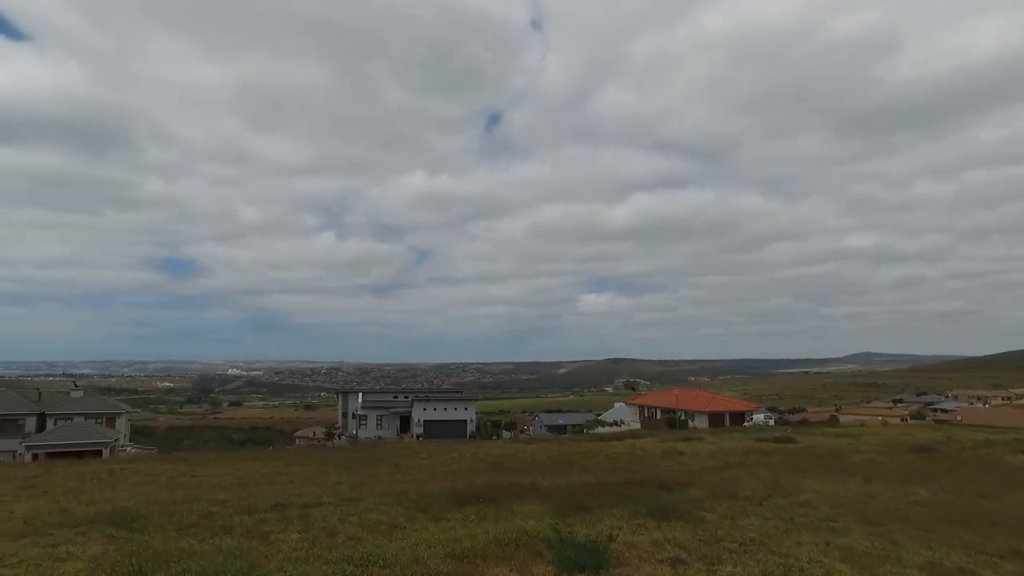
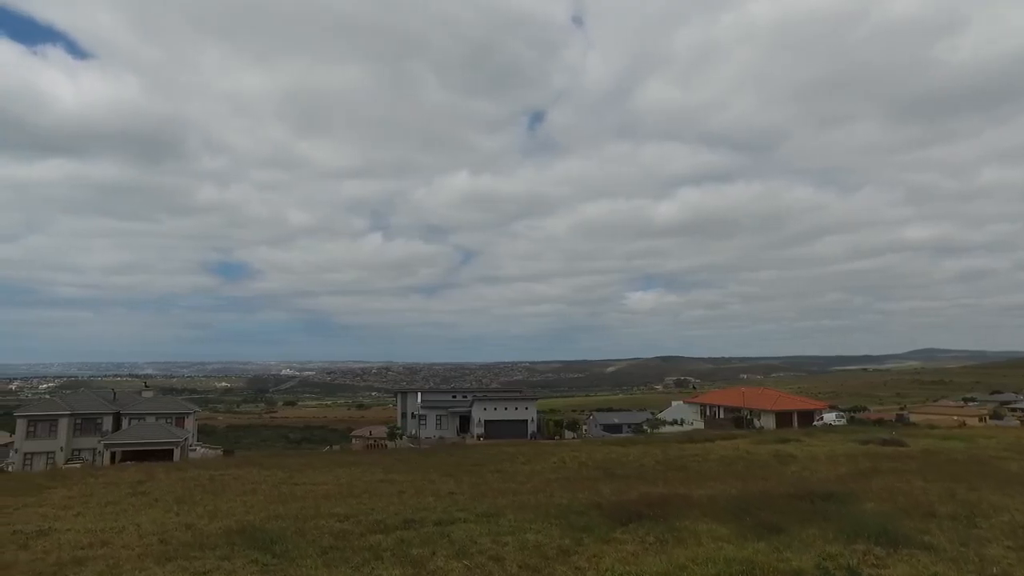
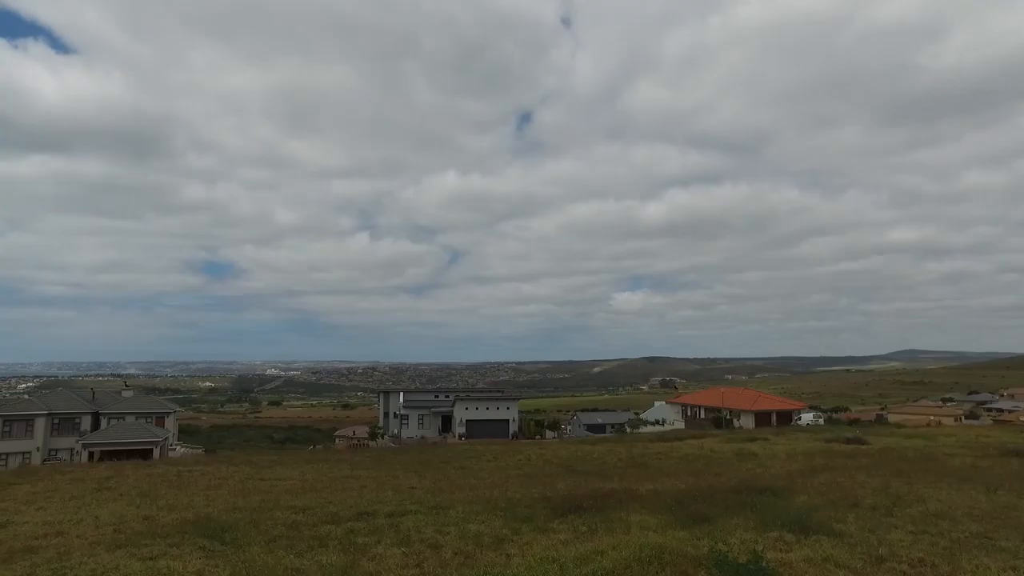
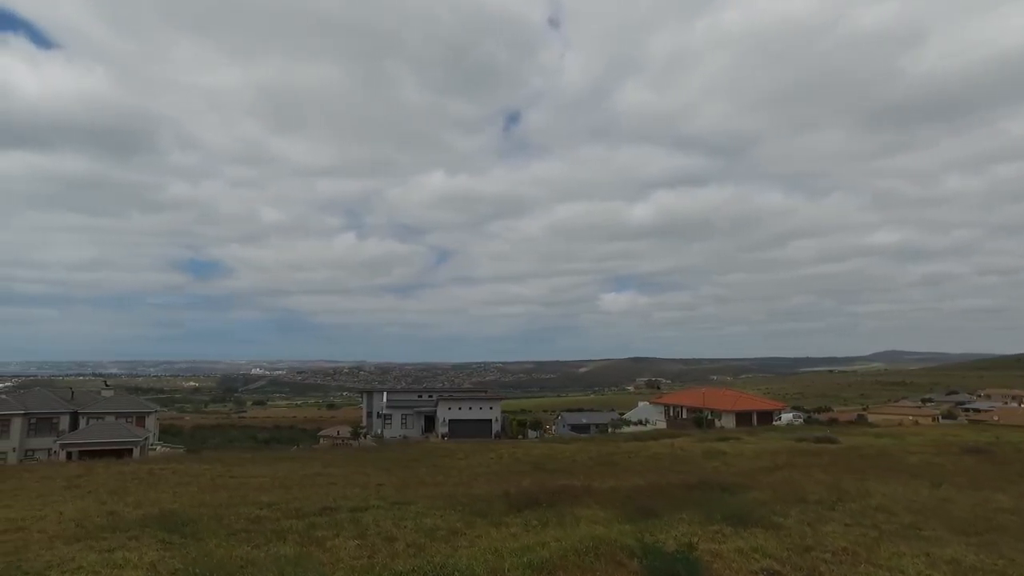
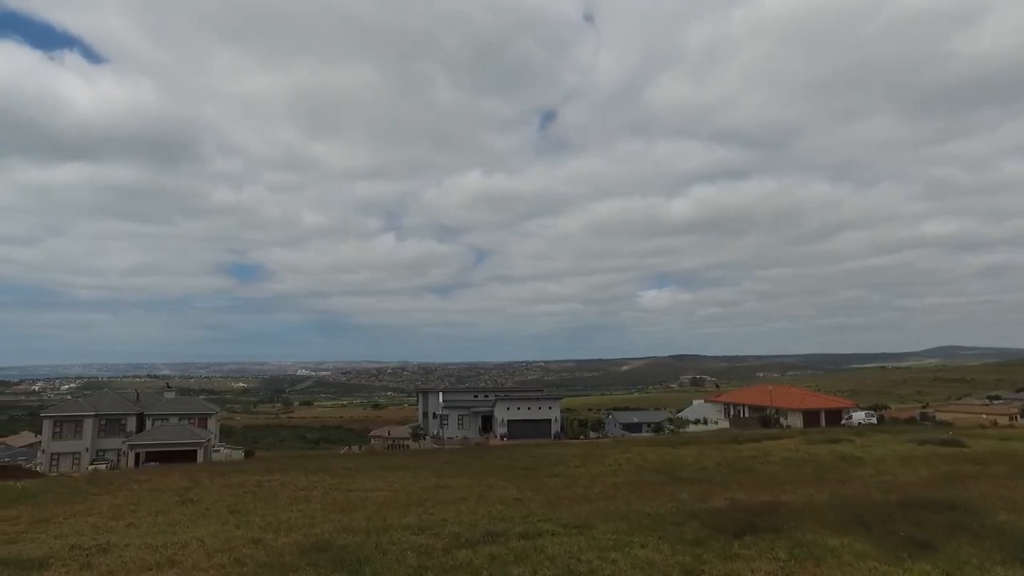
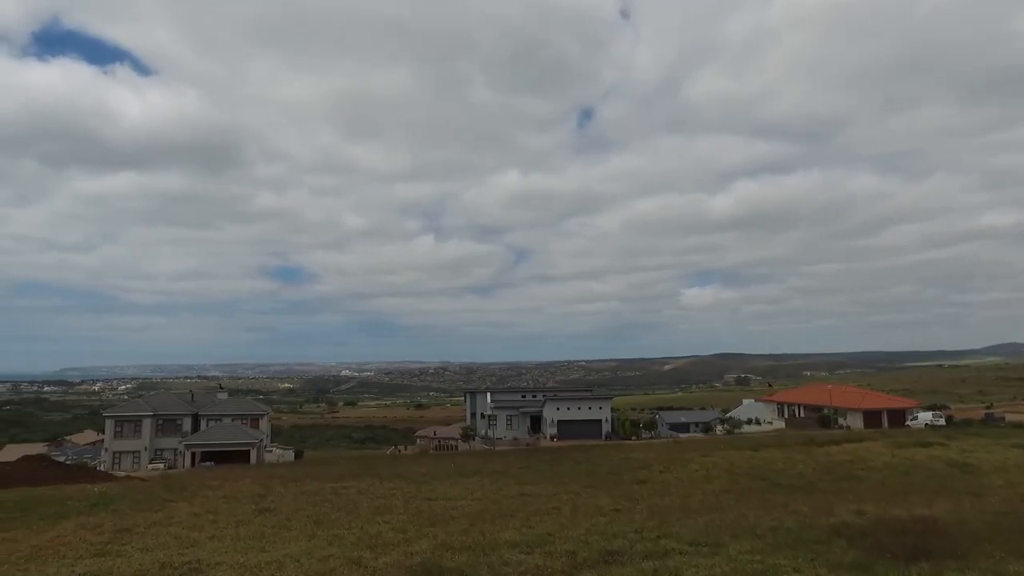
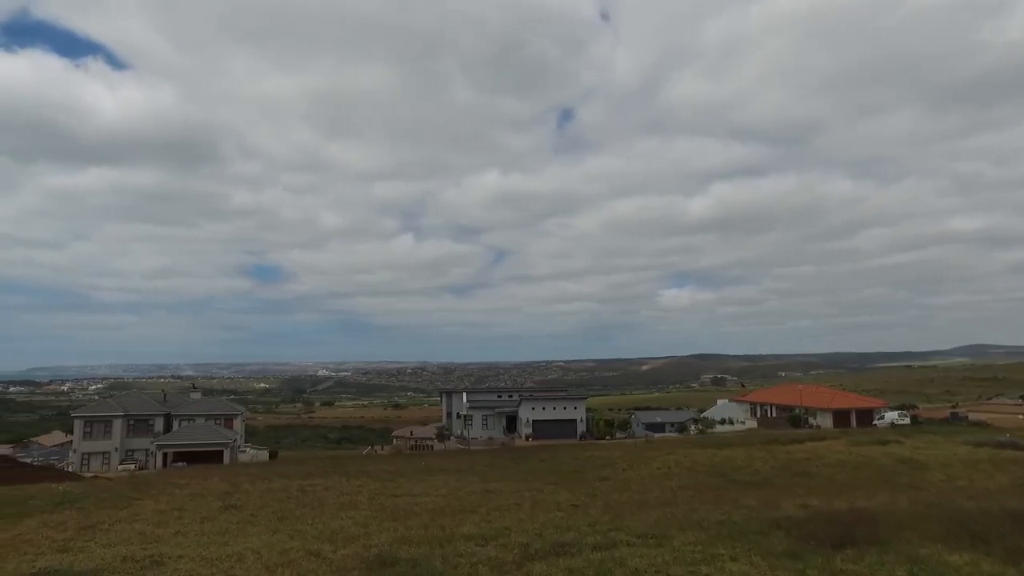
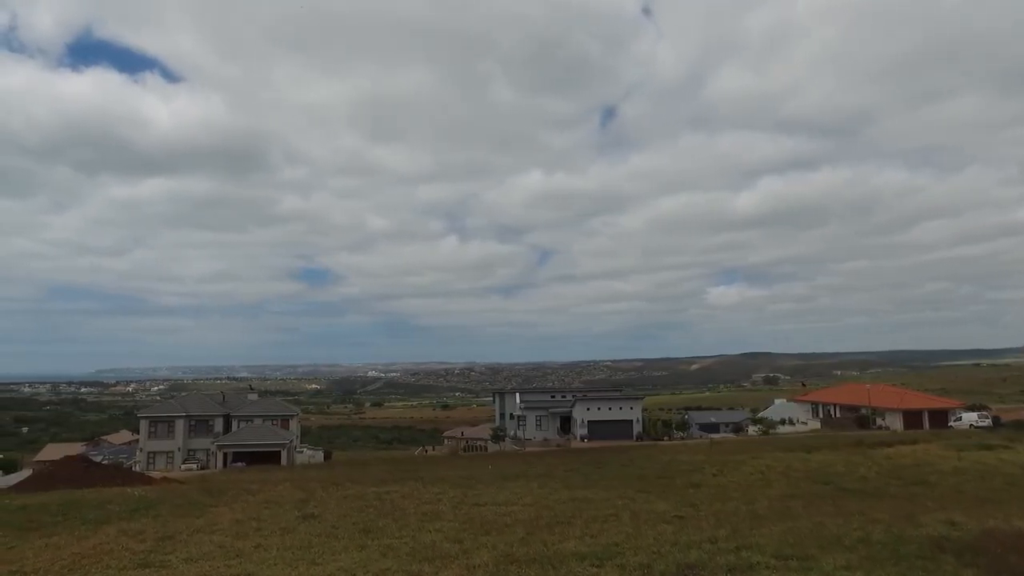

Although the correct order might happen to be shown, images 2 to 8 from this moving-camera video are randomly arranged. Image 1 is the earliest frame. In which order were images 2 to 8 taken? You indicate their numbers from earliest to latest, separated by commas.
4, 3, 2, 5, 7, 6, 8
